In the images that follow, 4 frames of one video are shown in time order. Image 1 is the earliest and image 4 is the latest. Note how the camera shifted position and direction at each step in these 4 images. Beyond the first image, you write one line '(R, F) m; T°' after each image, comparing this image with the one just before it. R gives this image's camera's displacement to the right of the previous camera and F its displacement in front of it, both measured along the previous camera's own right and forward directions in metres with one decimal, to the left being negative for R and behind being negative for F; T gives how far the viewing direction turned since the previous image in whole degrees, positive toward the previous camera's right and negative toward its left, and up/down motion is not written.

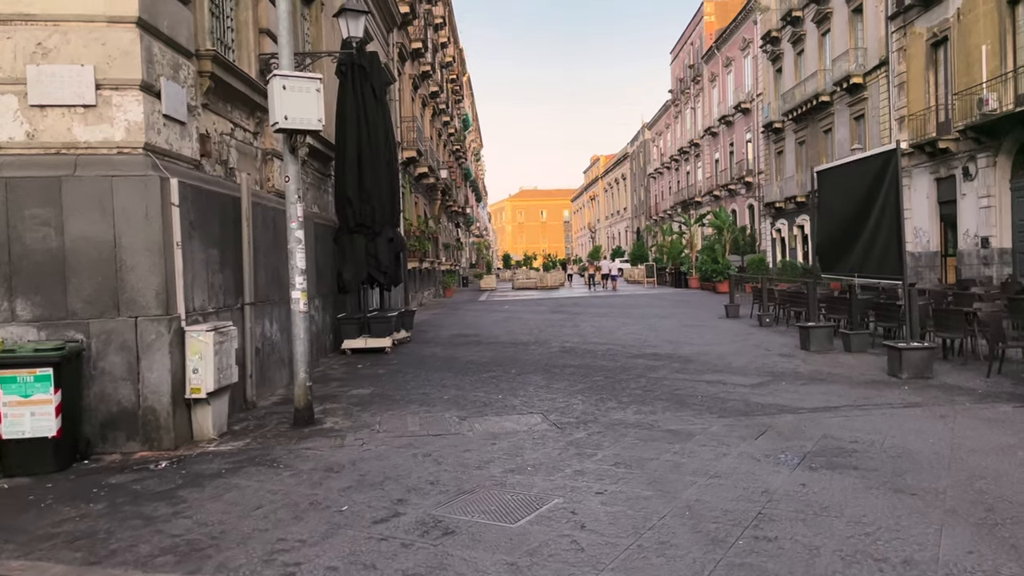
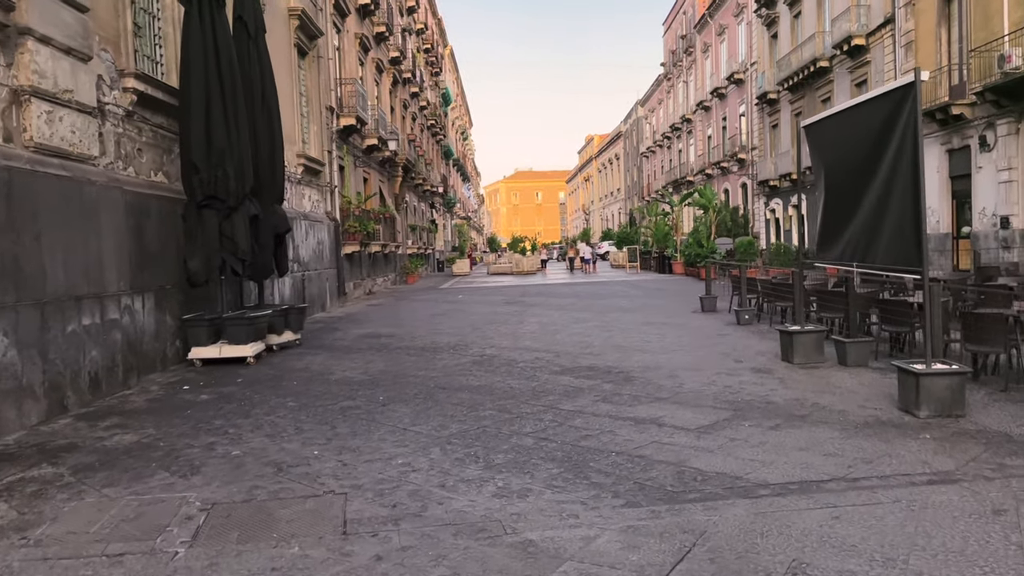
(+1.2, +2.6) m; 0°
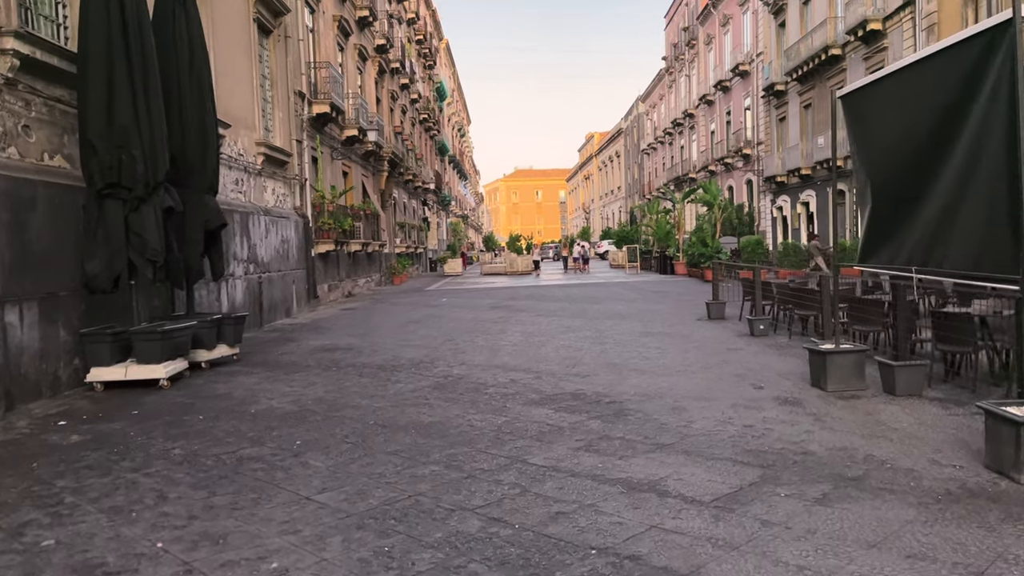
(+0.3, +1.6) m; 0°
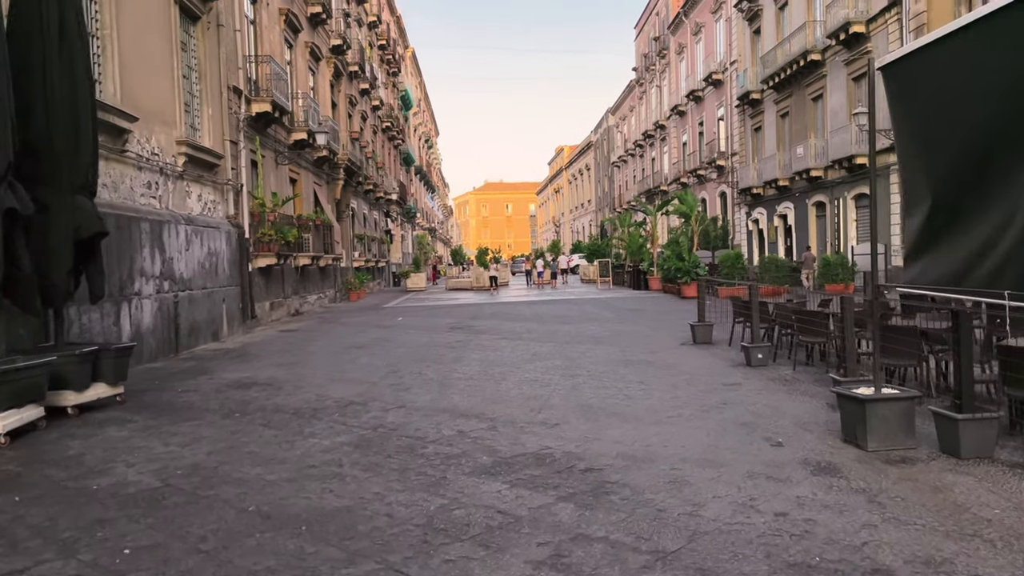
(+0.2, +1.6) m; +2°
